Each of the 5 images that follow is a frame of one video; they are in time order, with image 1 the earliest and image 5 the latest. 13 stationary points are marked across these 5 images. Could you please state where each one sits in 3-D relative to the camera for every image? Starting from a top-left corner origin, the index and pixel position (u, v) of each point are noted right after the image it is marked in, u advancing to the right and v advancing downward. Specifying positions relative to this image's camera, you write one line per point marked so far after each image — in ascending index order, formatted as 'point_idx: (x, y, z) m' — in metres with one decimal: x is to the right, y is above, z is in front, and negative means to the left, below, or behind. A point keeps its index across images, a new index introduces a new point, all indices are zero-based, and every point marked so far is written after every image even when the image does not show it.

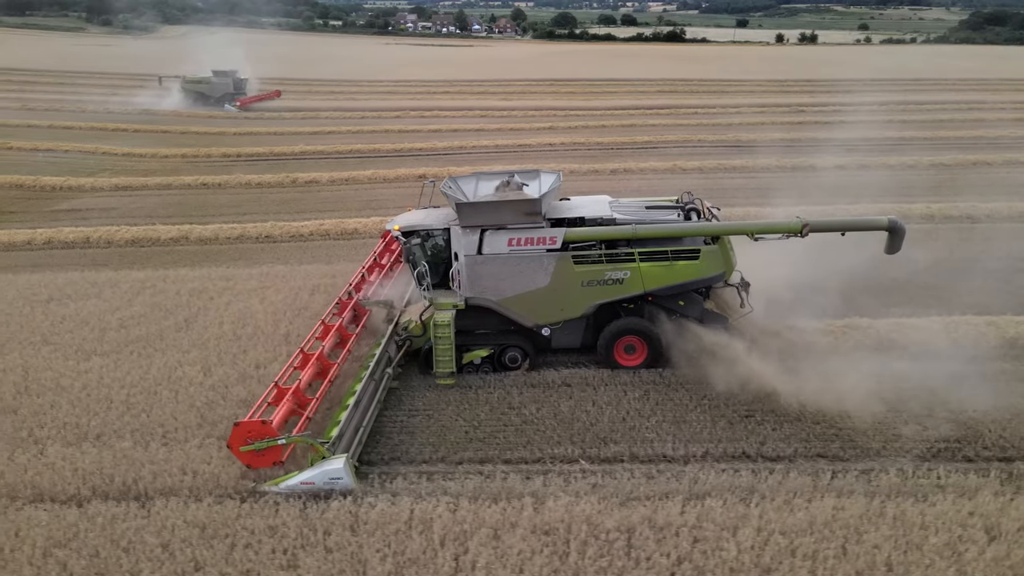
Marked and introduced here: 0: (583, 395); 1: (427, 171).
0: (+0.7, -1.0, +6.6) m
1: (-2.3, +3.2, +18.3) m
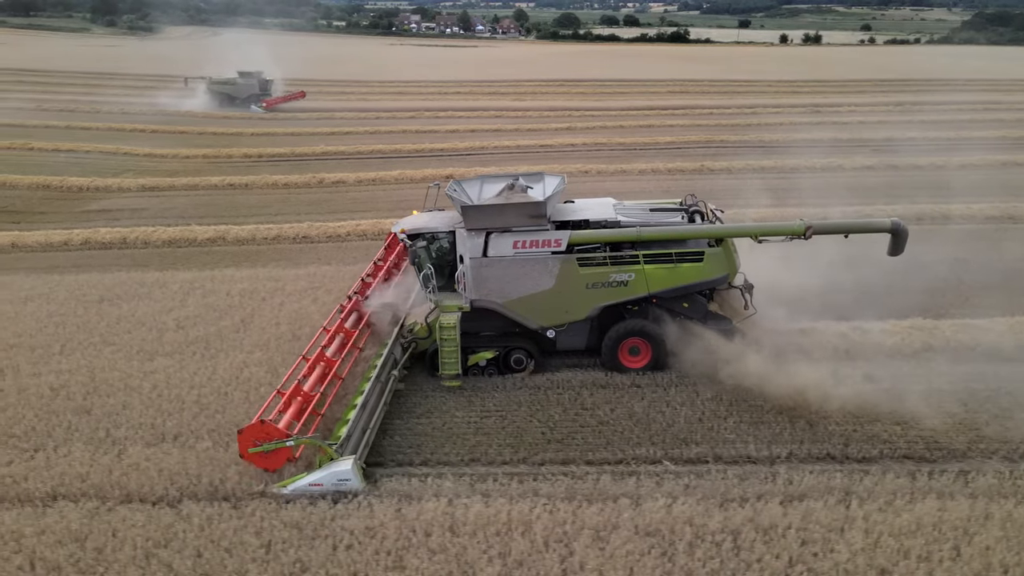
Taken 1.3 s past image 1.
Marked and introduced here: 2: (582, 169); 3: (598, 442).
0: (+1.4, -1.0, +6.6) m
1: (-1.6, +3.2, +18.3) m
2: (+1.7, +3.0, +17.2) m
3: (+0.8, -1.3, +5.9) m
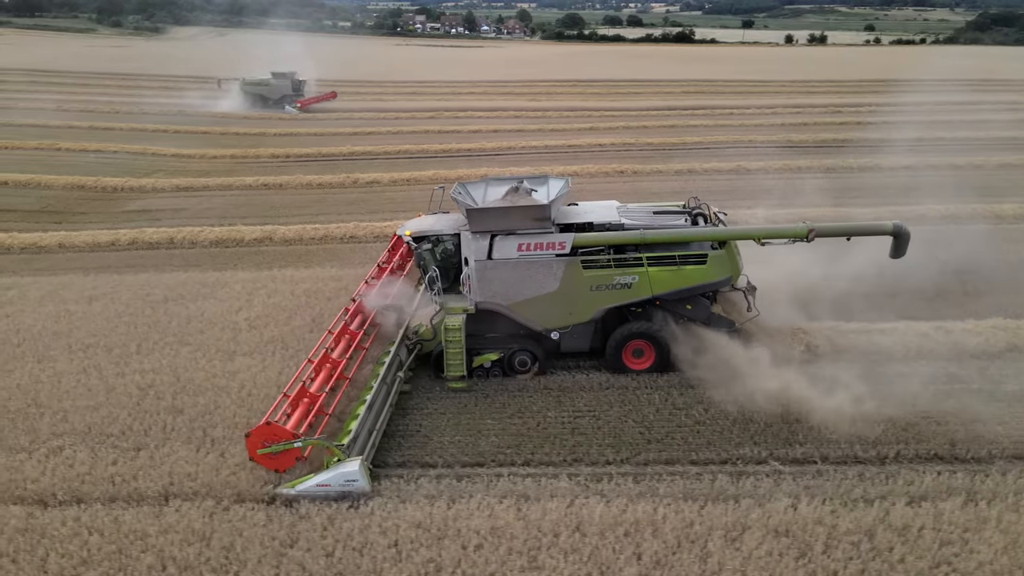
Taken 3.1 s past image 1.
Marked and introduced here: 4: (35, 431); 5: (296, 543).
0: (+2.3, -1.0, +6.6) m
1: (-0.7, +3.2, +18.3) m
2: (+2.7, +3.0, +17.2) m
3: (+1.6, -1.3, +5.9) m
4: (-4.4, -1.3, +6.2) m
5: (-1.5, -1.8, +4.7) m
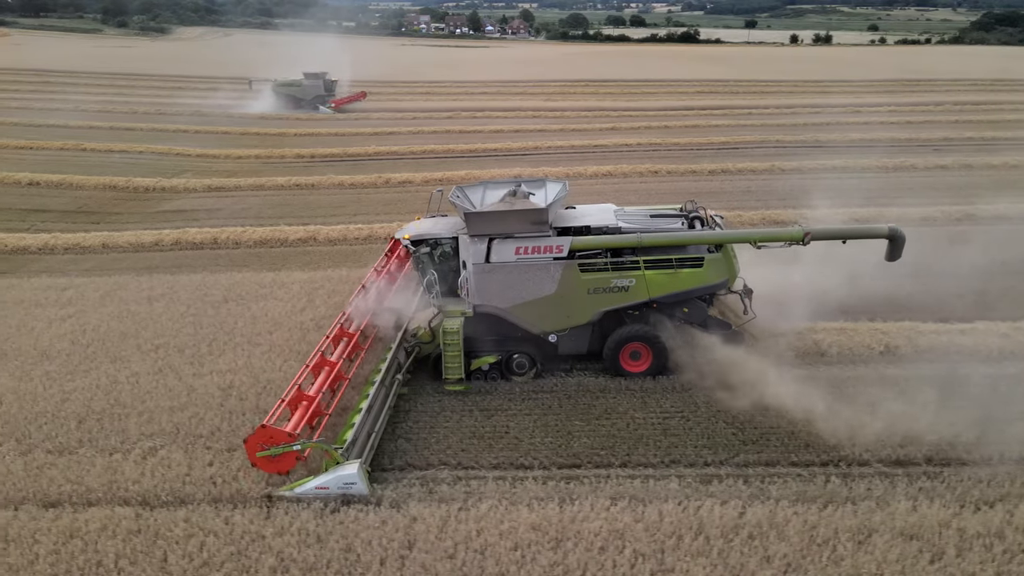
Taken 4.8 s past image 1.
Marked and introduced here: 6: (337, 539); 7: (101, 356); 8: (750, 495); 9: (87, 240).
0: (+3.1, -1.0, +6.5) m
1: (+0.2, +3.1, +18.3) m
2: (+3.5, +3.0, +17.2) m
3: (+2.5, -1.3, +5.8) m
4: (-3.5, -1.3, +6.2) m
5: (-0.7, -1.8, +4.6) m
6: (-1.2, -1.7, +4.7) m
7: (-4.7, -0.8, +7.6) m
8: (+1.7, -1.5, +5.0) m
9: (-8.2, +0.9, +13.0) m
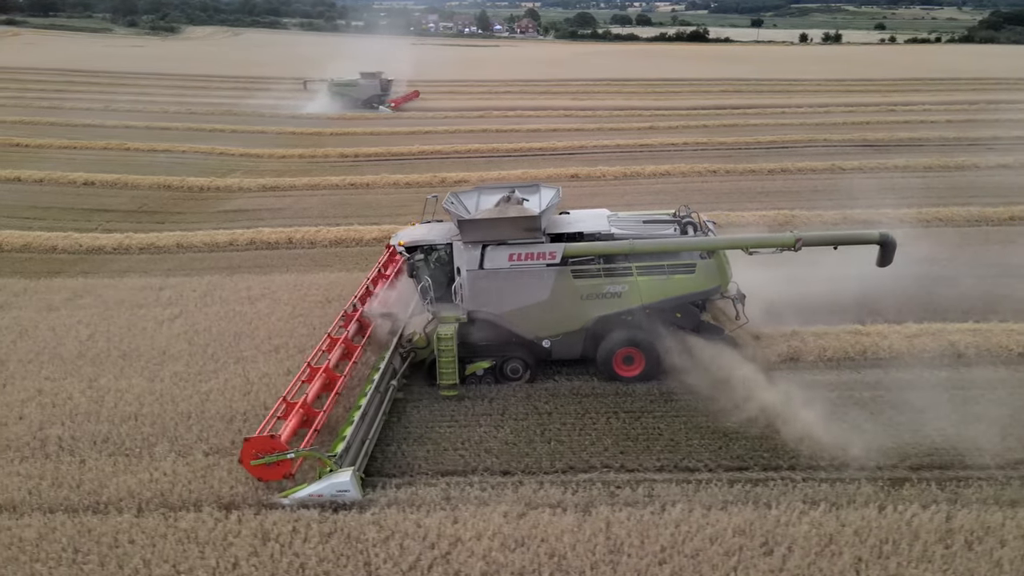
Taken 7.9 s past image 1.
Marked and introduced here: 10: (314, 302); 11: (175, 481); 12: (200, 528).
0: (+4.5, -1.0, +6.4) m
1: (+1.7, +3.2, +18.2) m
2: (+5.0, +3.0, +17.1) m
3: (+3.9, -1.3, +5.8) m
4: (-2.1, -1.3, +6.1) m
5: (+0.7, -1.8, +4.6) m
6: (+0.2, -1.7, +4.6) m
7: (-3.2, -0.8, +7.6) m
8: (+3.1, -1.5, +4.9) m
9: (-6.7, +0.9, +13.0) m
10: (-2.7, -0.2, +9.1) m
11: (-2.7, -1.6, +5.5) m
12: (-2.3, -1.7, +4.9) m
